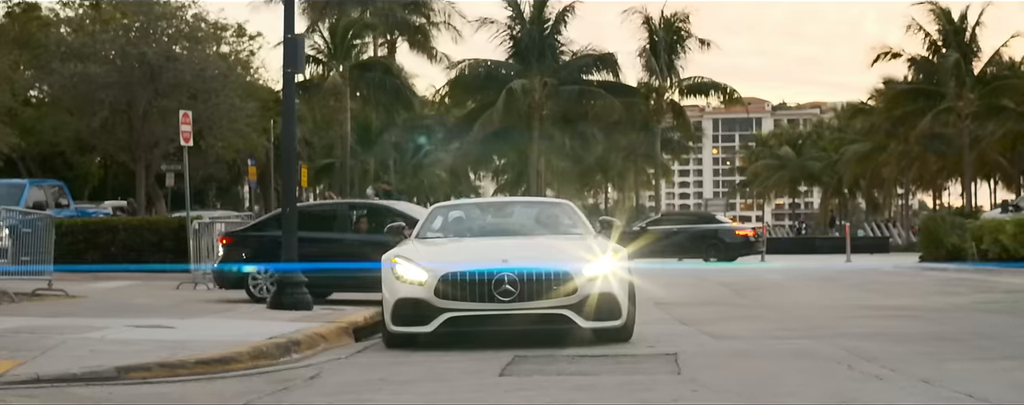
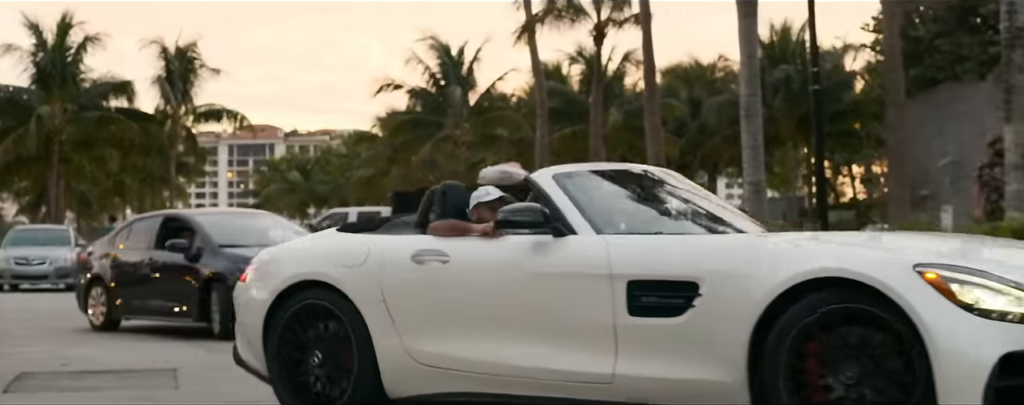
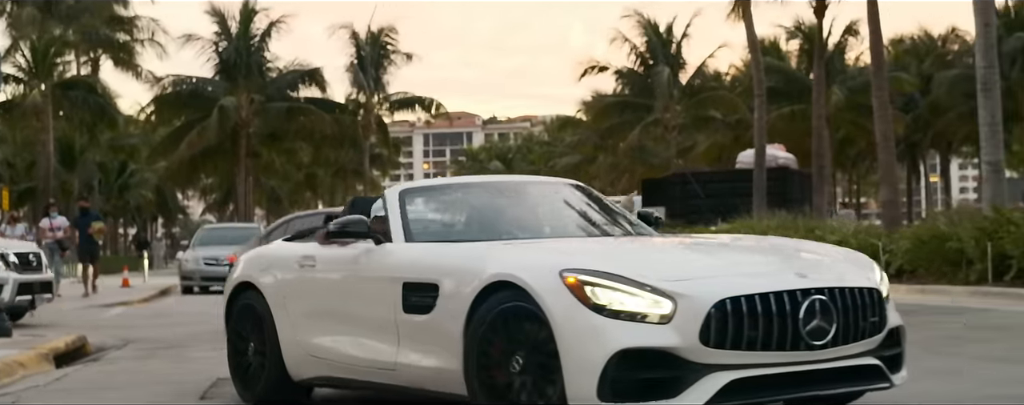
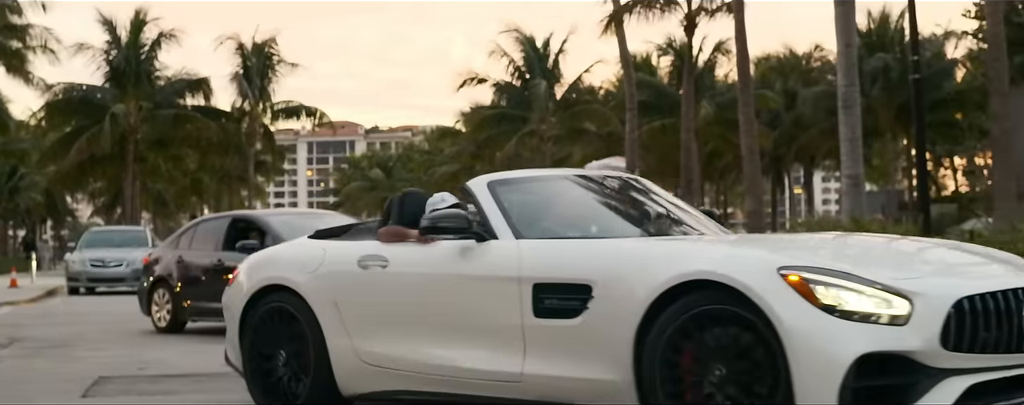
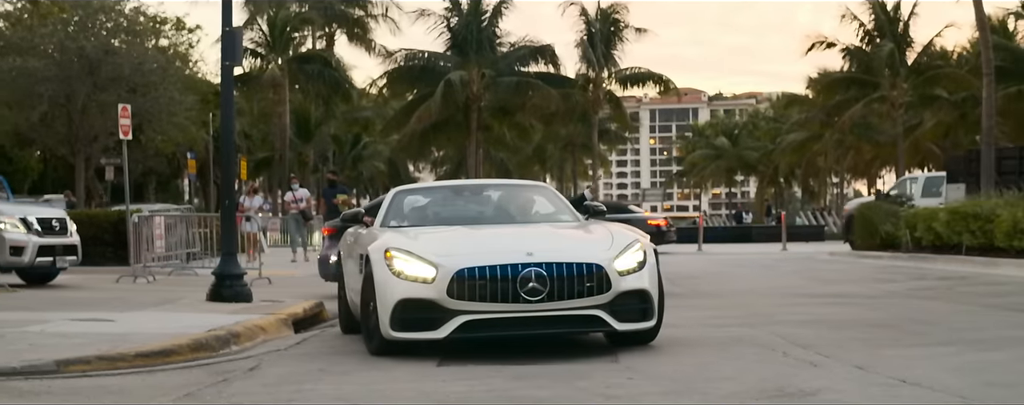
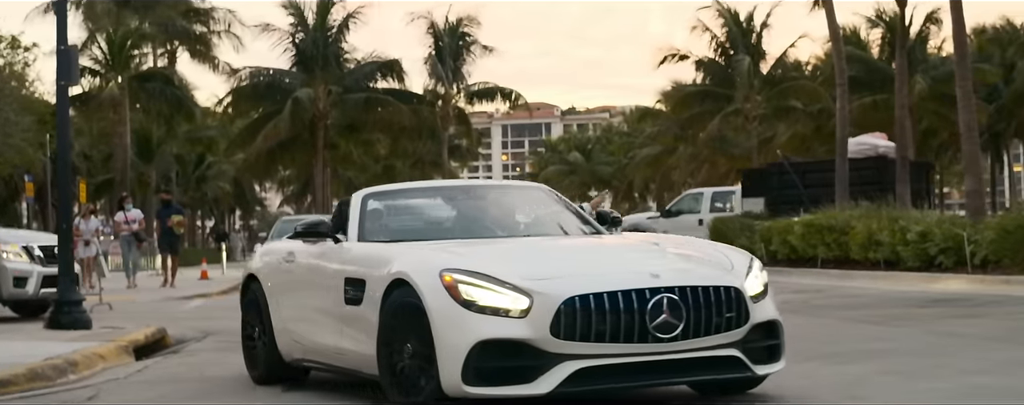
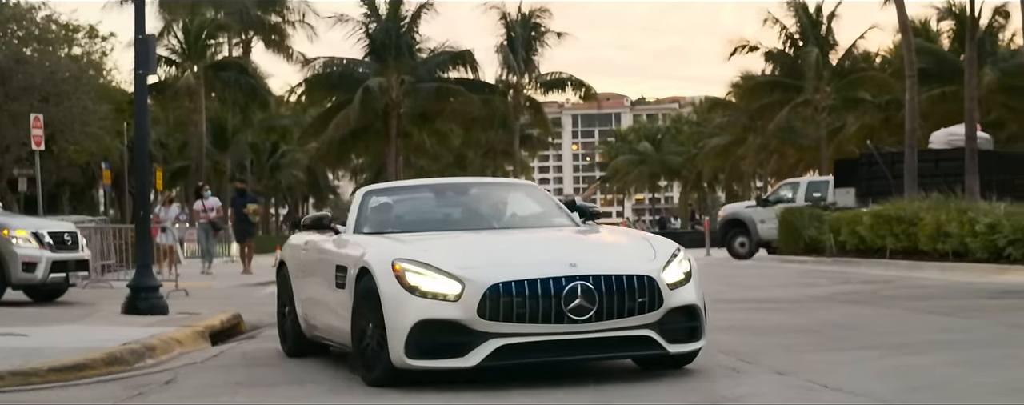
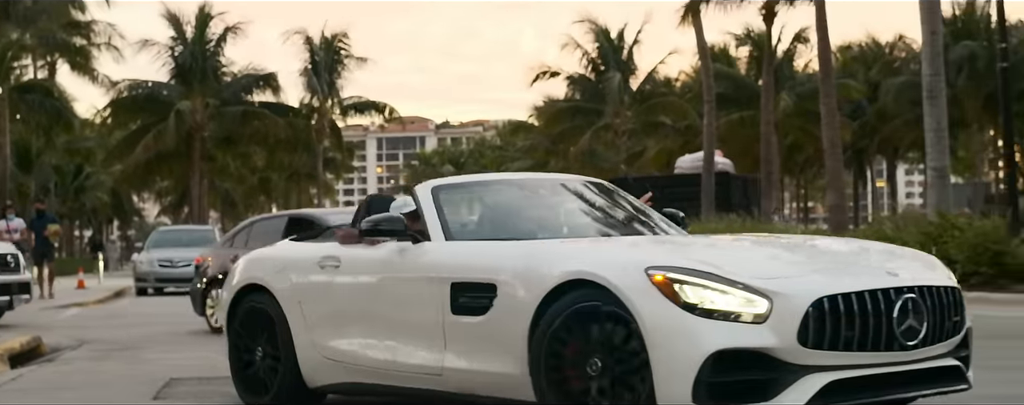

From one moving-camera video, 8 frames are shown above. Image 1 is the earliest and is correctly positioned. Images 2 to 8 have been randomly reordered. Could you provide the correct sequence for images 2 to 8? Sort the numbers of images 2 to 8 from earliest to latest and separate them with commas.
5, 7, 6, 3, 8, 4, 2
